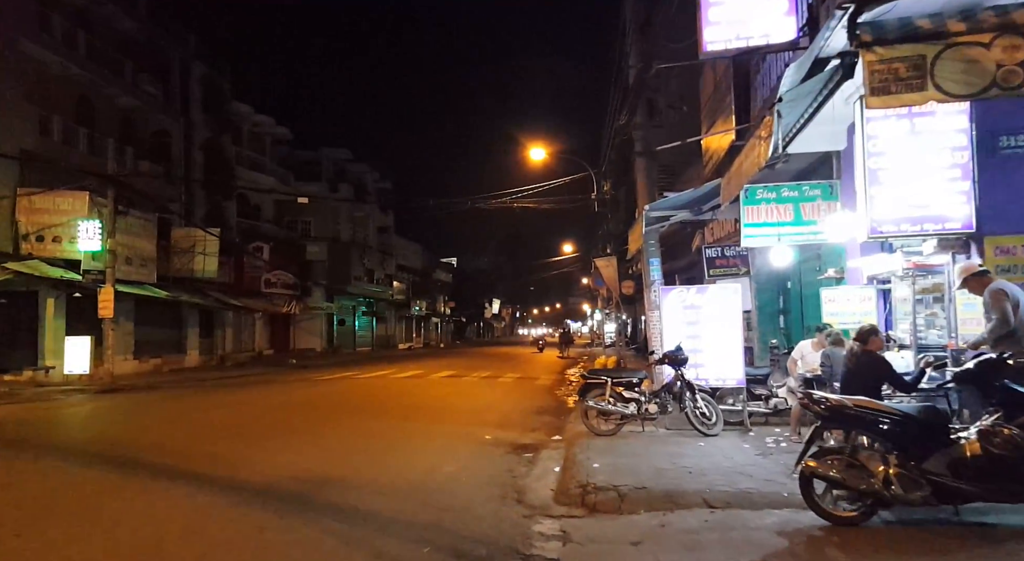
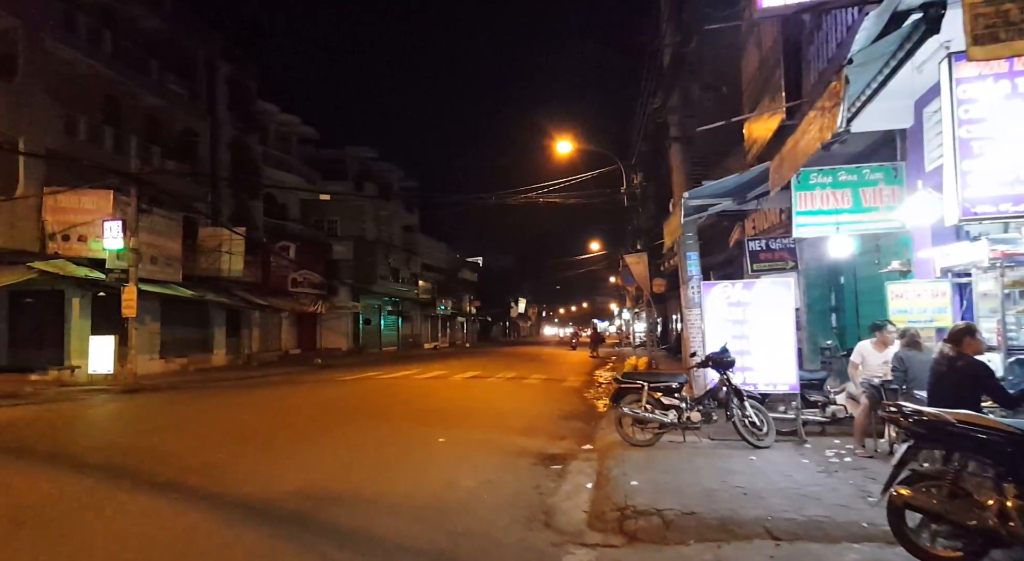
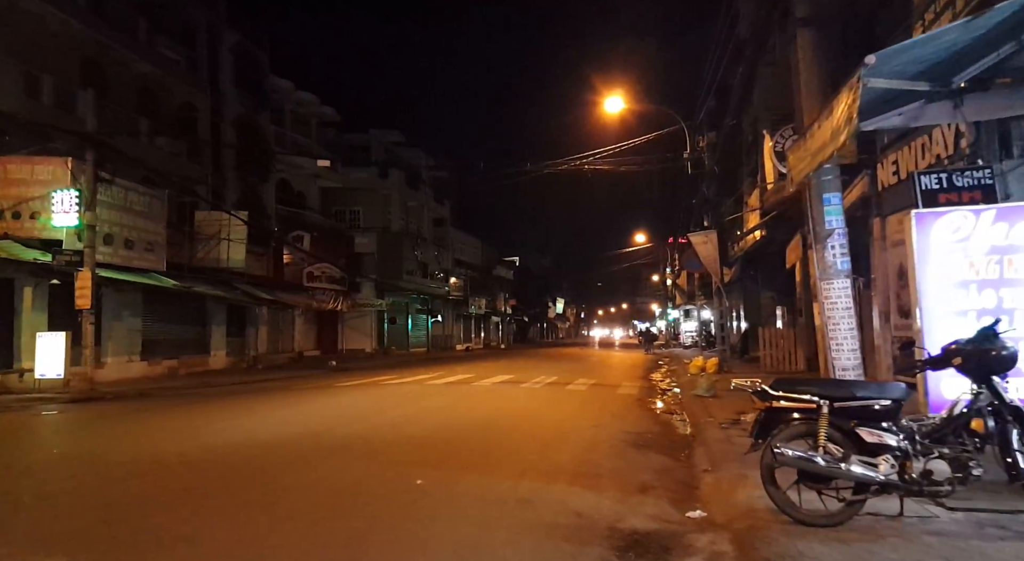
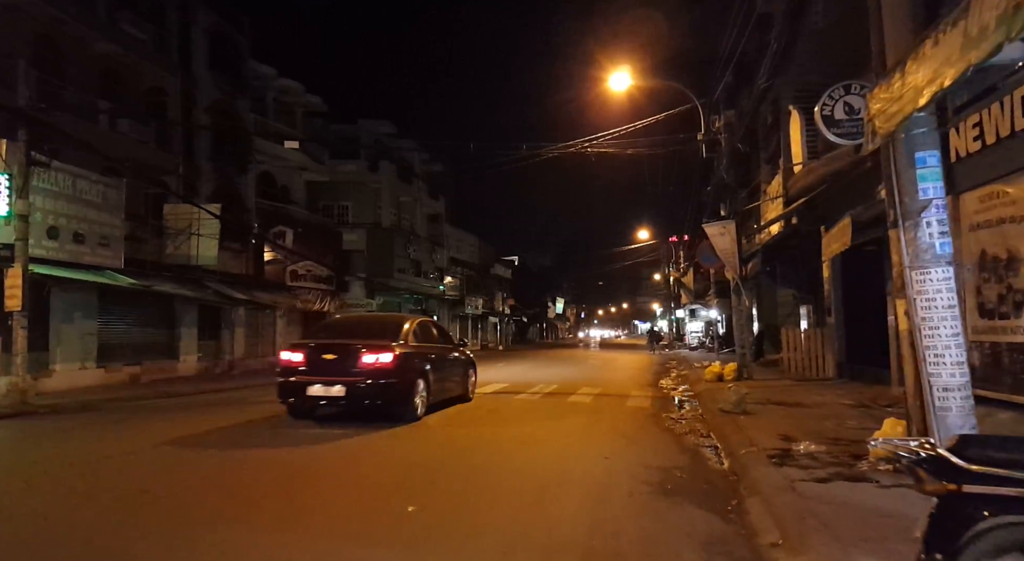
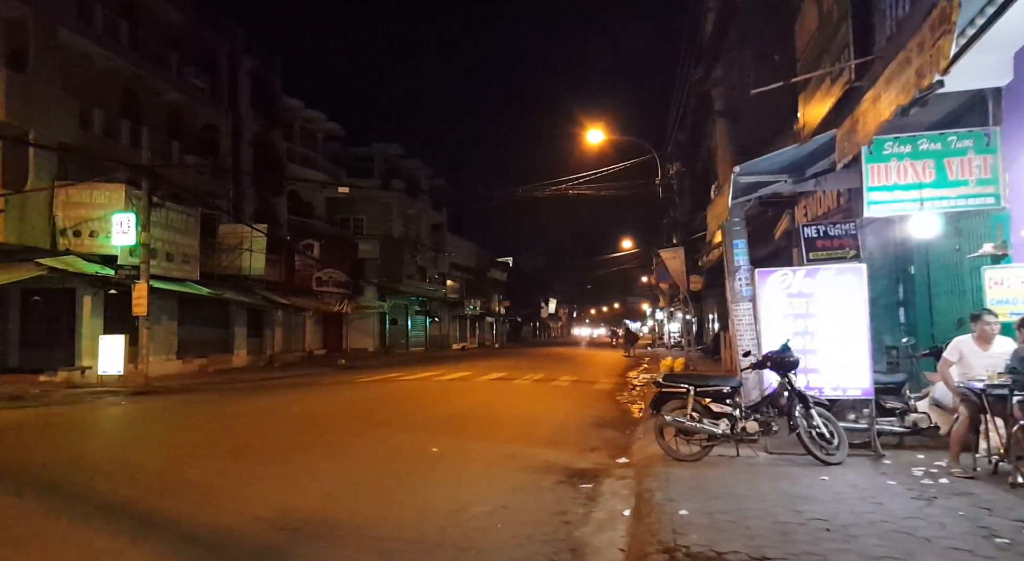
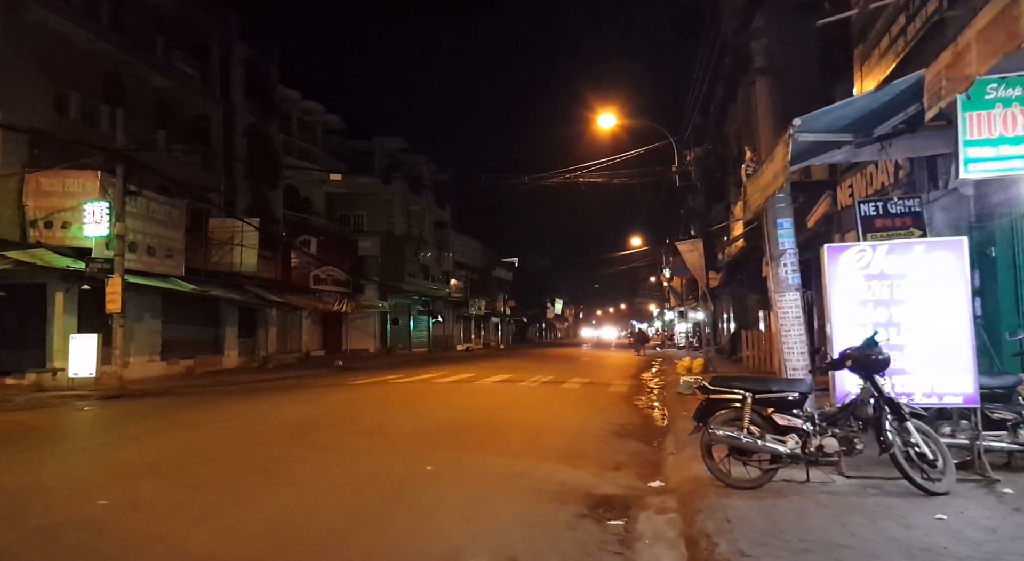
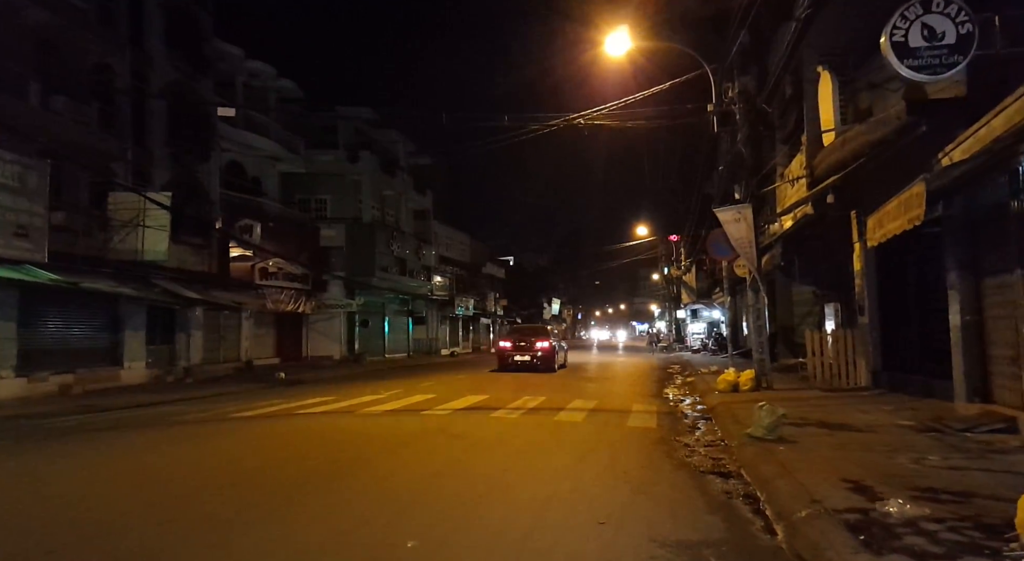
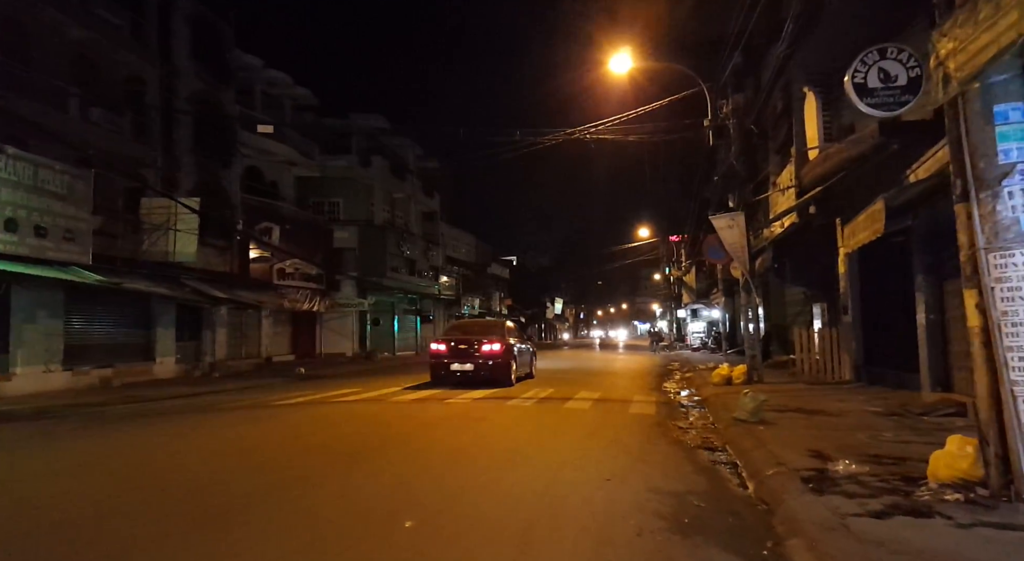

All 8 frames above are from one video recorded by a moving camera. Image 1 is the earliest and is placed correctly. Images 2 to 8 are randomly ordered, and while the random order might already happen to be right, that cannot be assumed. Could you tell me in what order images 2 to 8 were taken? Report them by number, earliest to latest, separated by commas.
2, 5, 6, 3, 4, 8, 7
